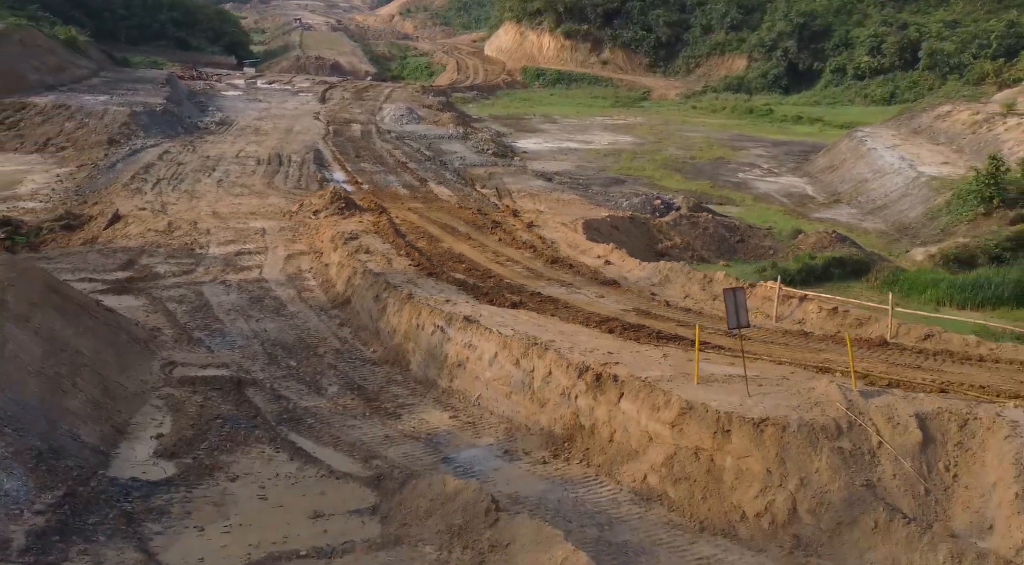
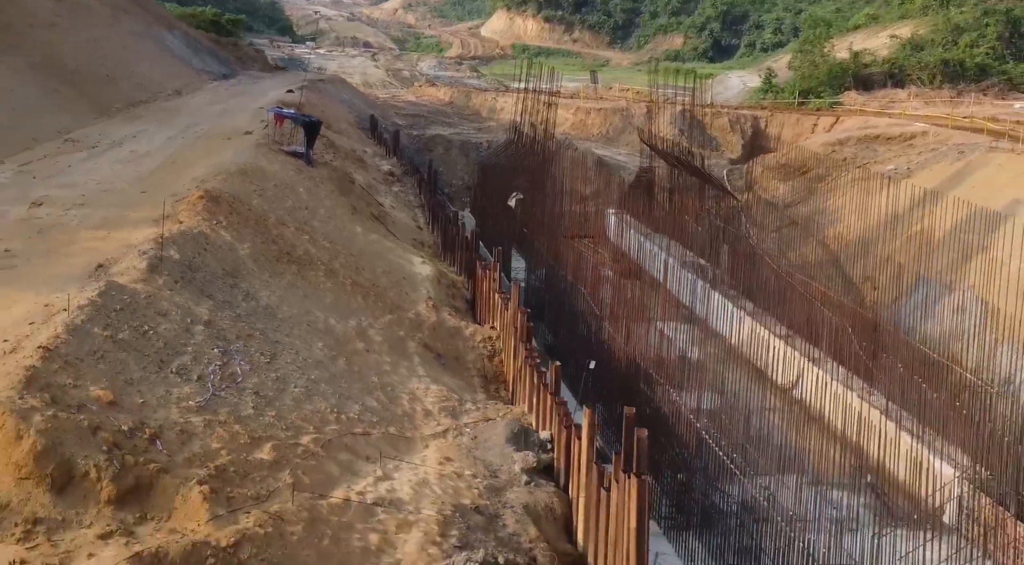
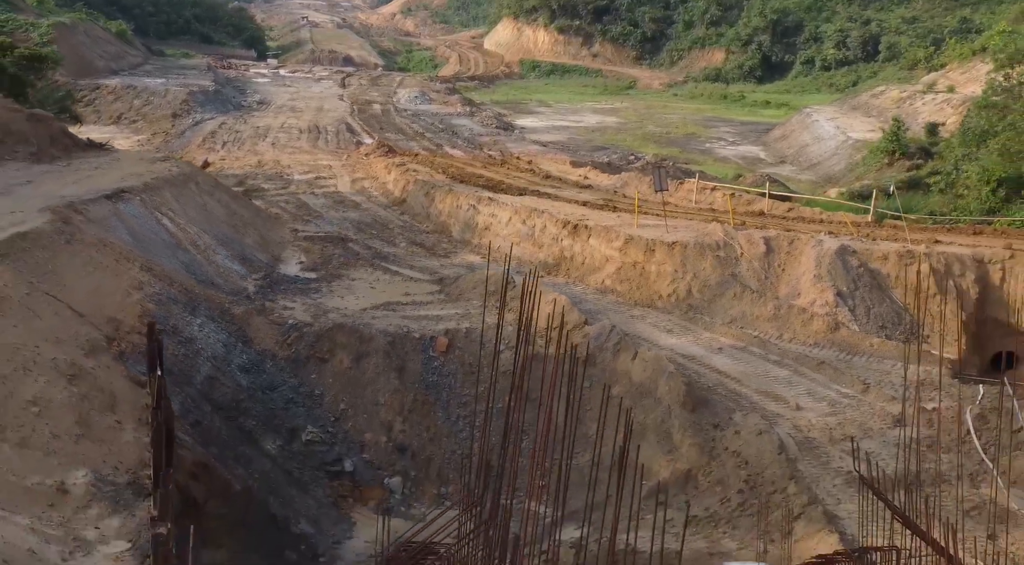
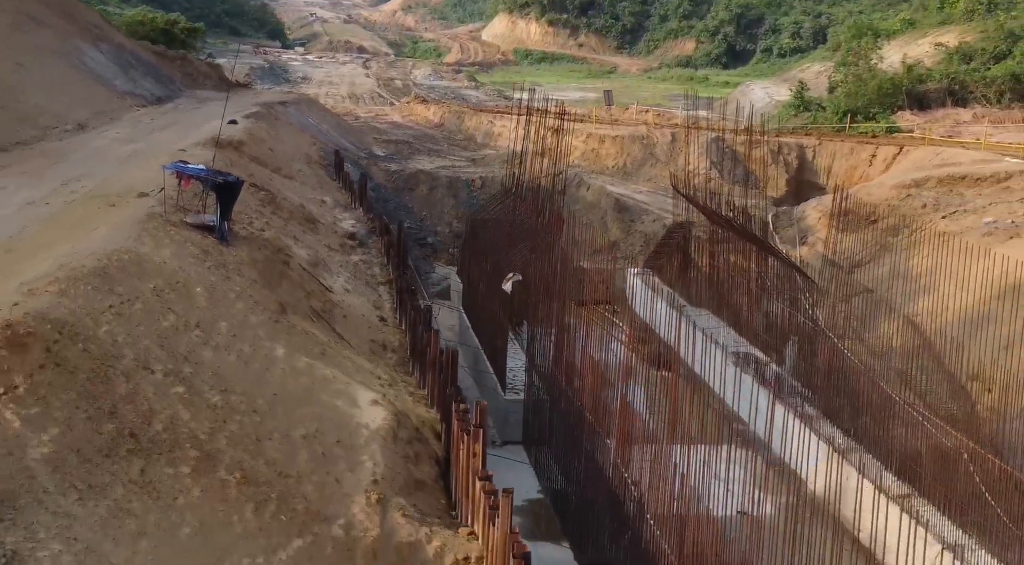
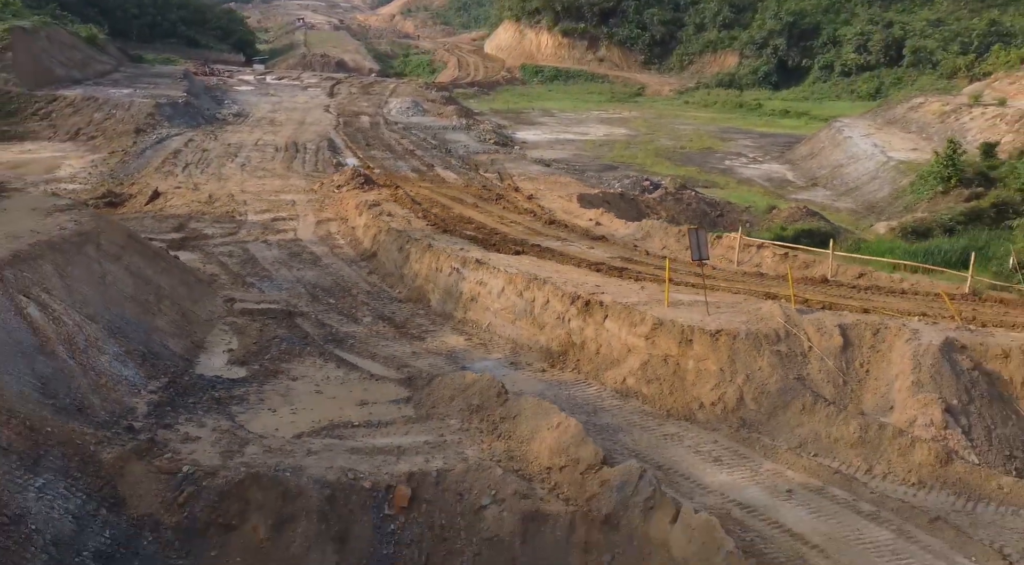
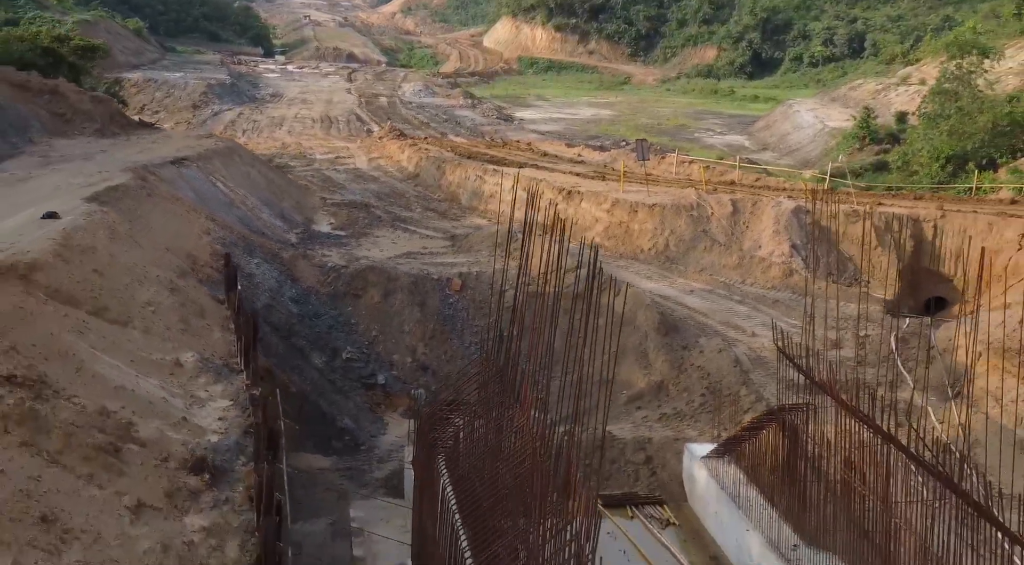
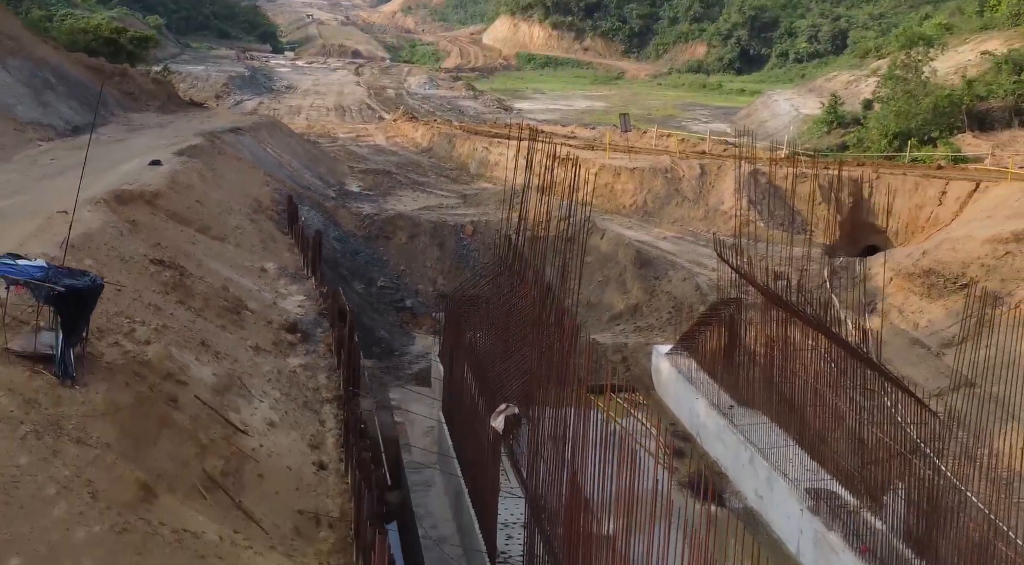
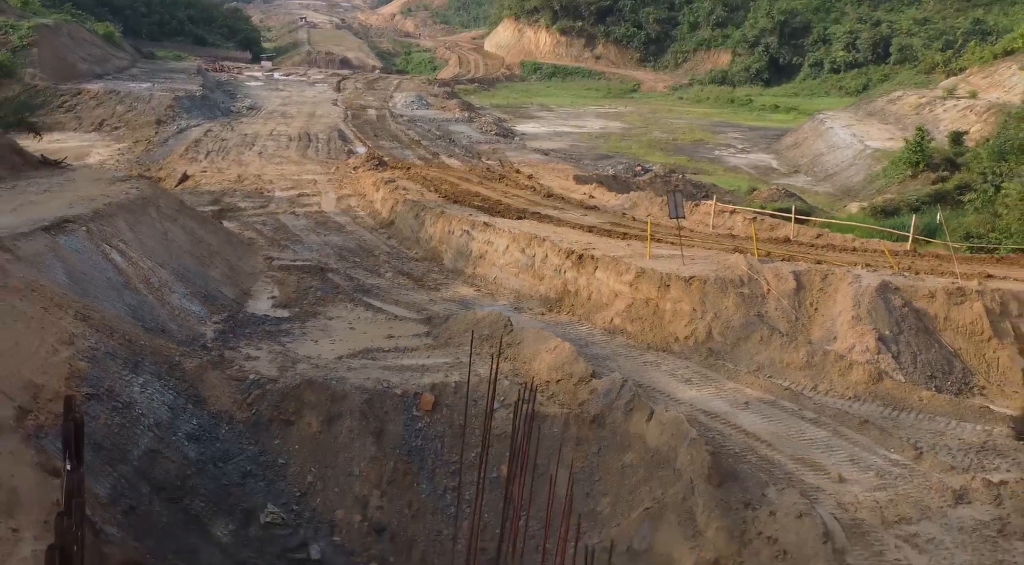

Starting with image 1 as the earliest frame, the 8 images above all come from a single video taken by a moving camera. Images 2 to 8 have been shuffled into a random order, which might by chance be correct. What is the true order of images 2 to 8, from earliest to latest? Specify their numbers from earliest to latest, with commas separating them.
5, 8, 3, 6, 7, 4, 2
